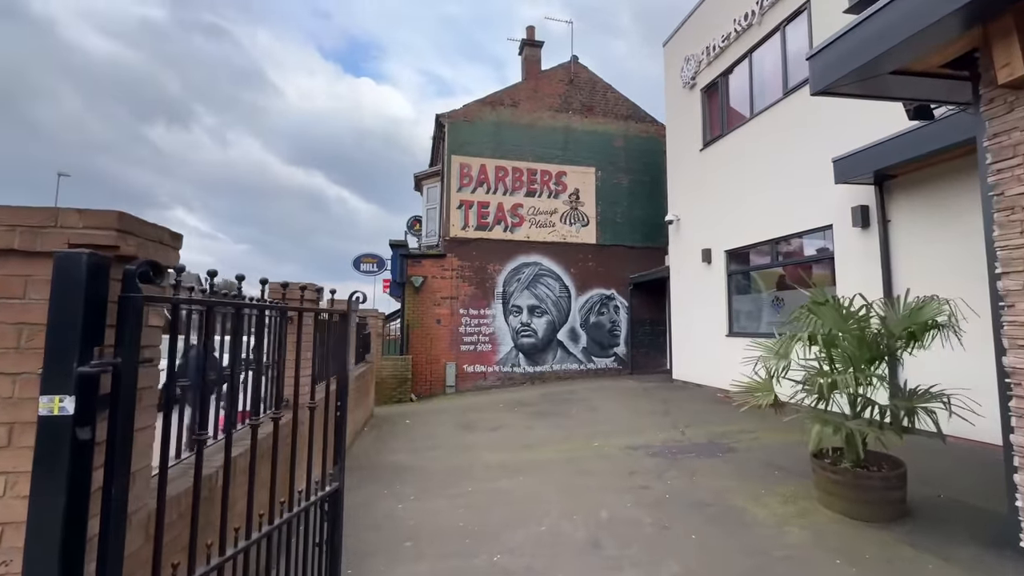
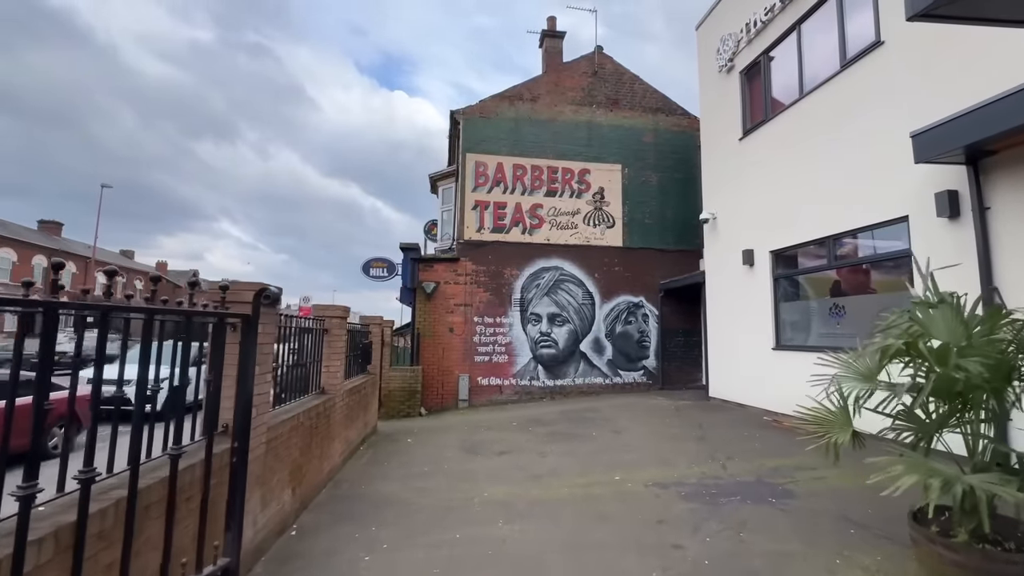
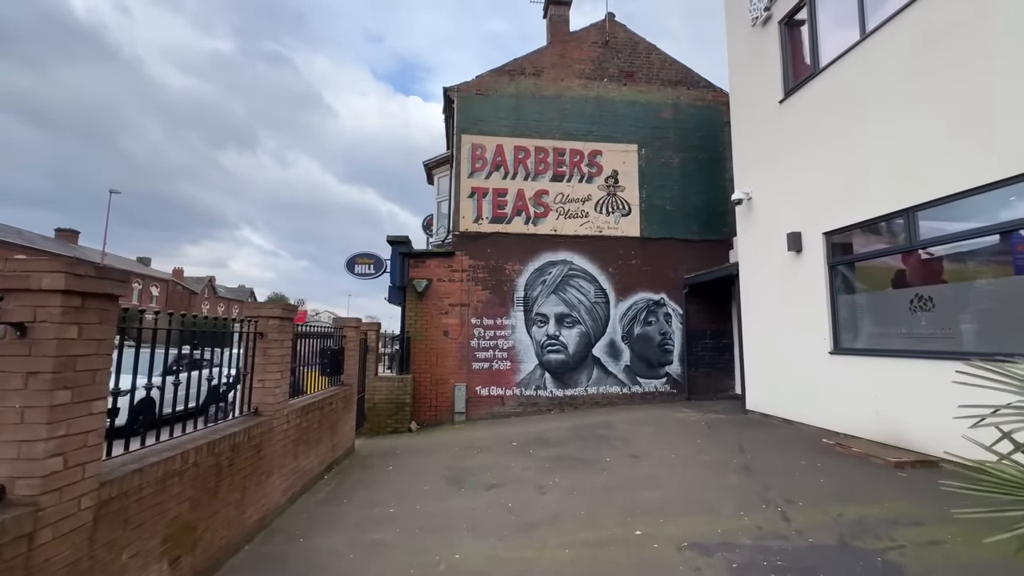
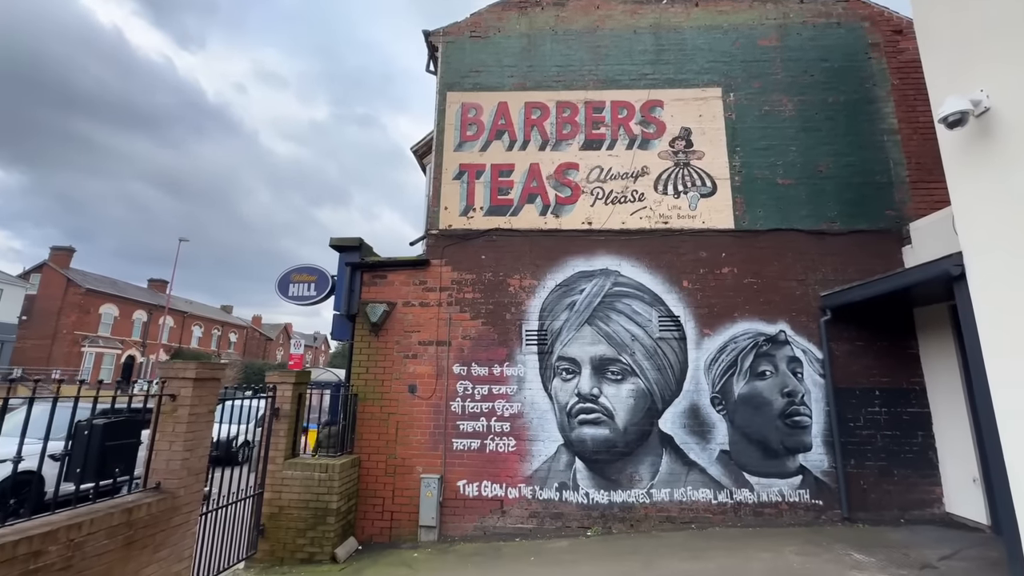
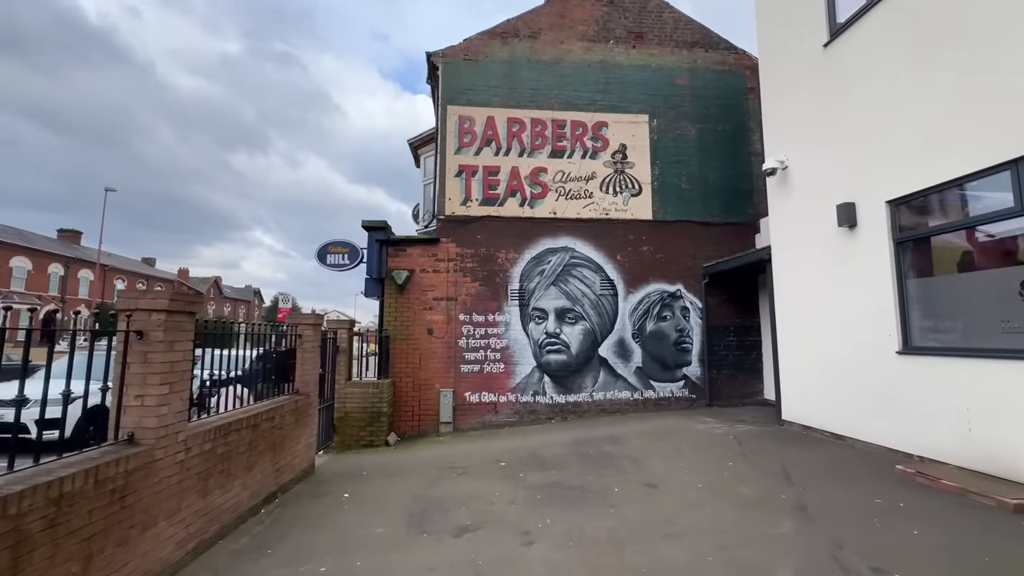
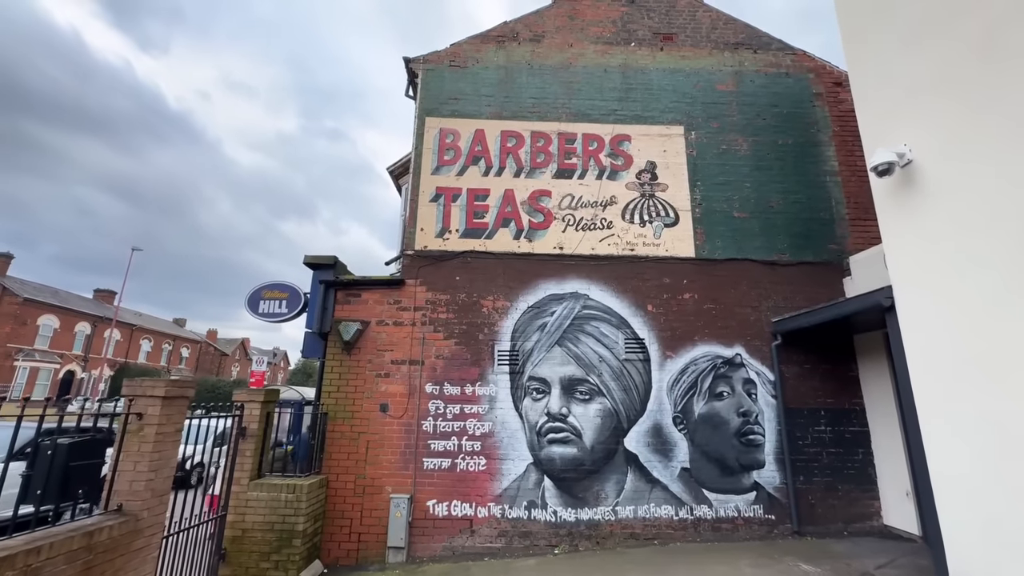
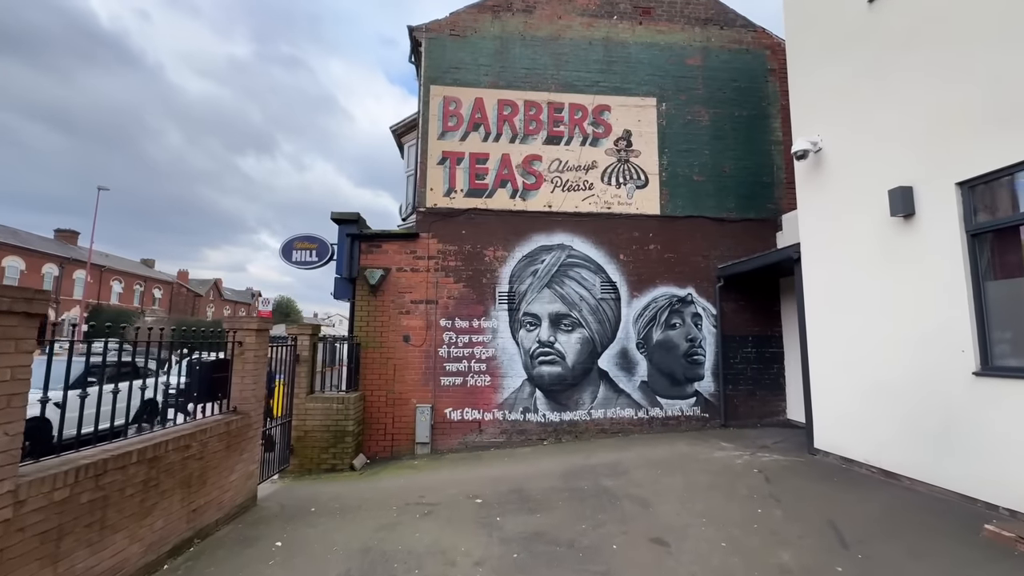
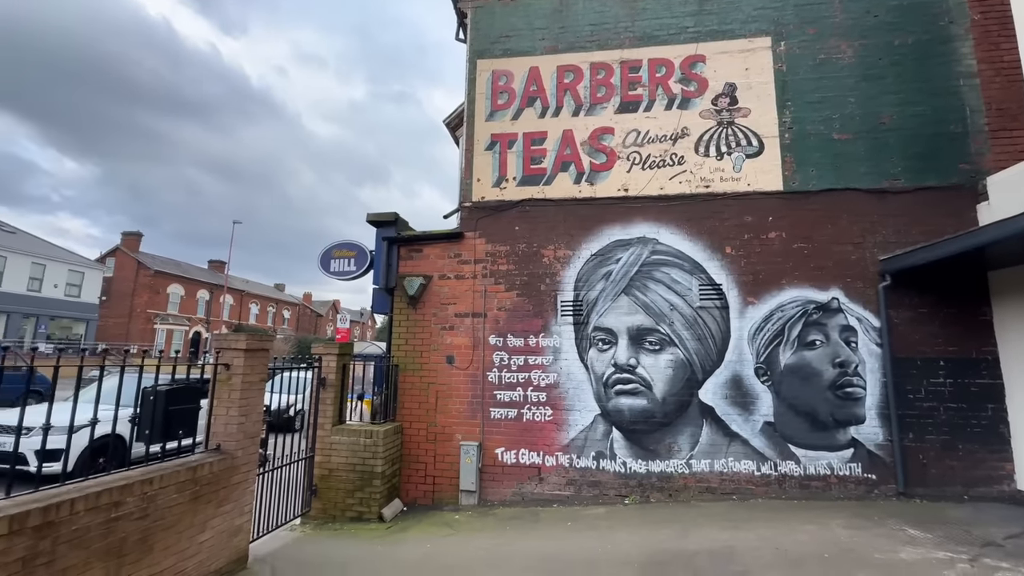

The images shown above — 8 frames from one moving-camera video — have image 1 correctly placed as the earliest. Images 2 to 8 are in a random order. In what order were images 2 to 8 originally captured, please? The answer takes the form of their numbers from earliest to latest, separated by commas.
2, 3, 5, 7, 6, 4, 8
